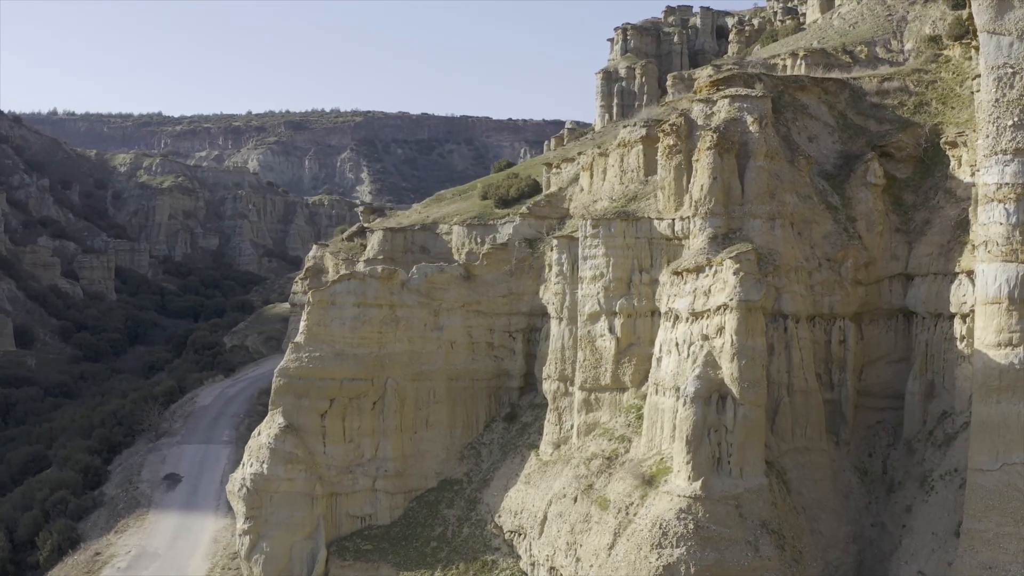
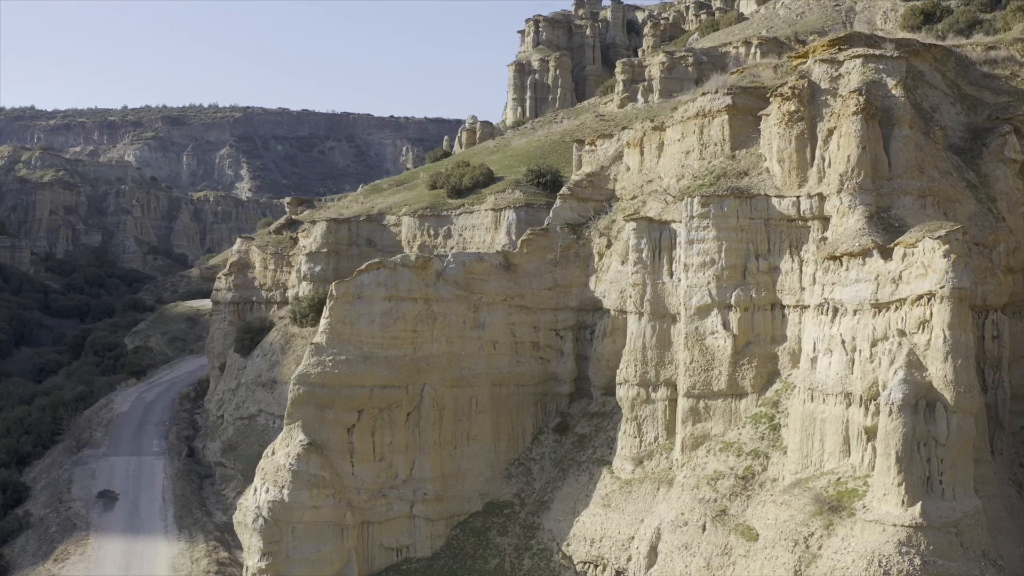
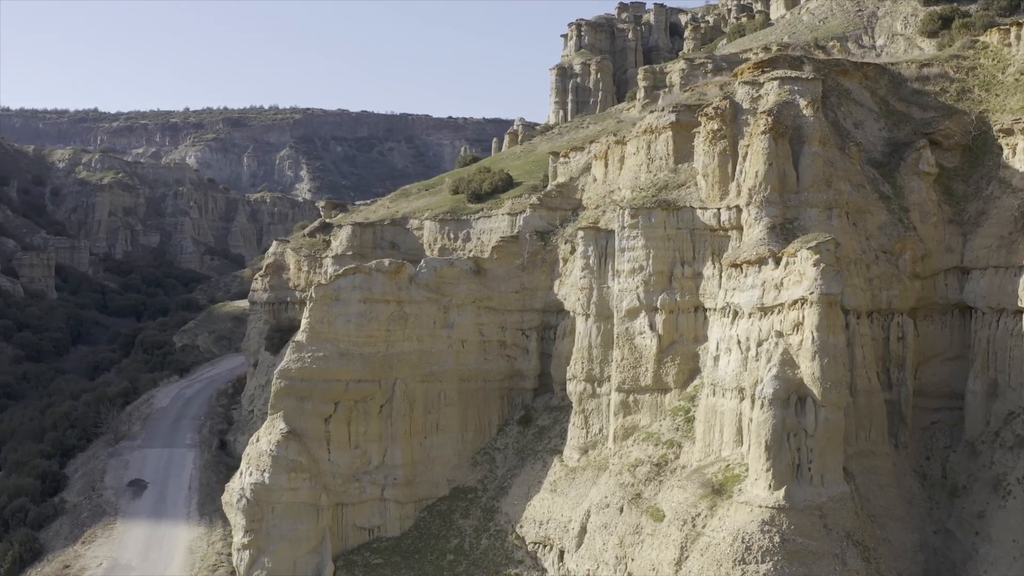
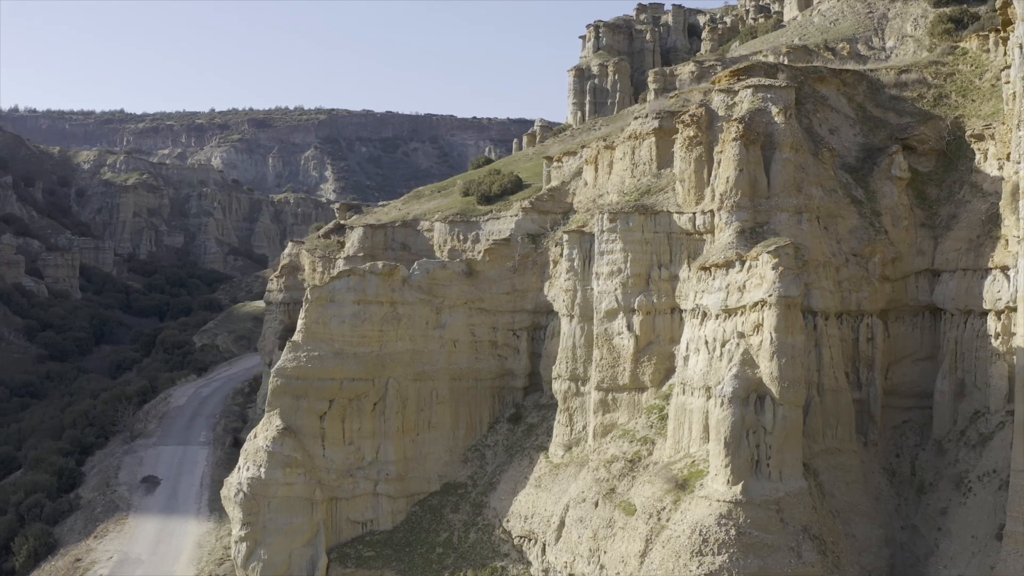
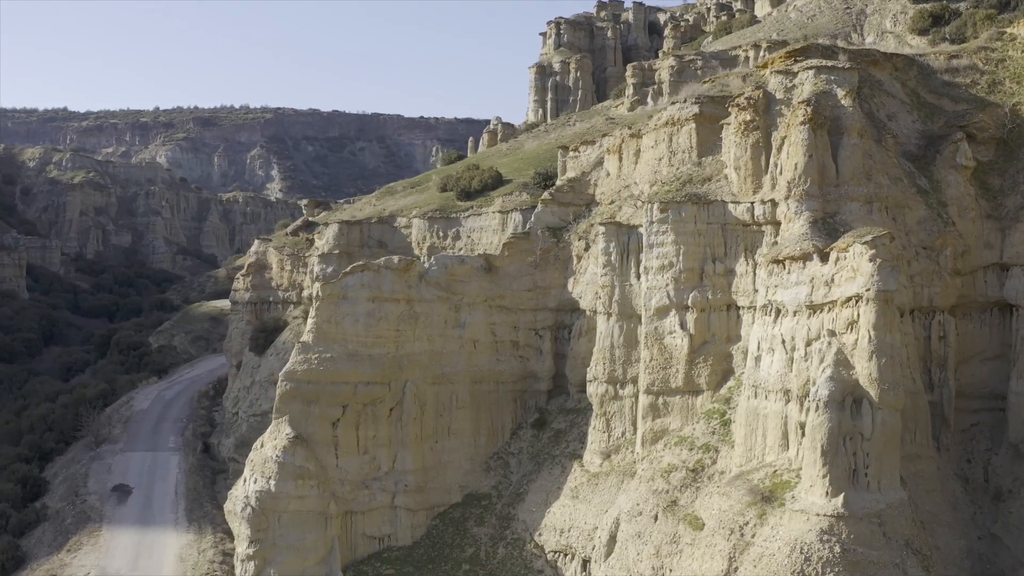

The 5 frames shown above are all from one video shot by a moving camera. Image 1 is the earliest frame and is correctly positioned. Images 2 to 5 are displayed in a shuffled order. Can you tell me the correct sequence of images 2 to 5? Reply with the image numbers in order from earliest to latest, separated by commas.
4, 3, 5, 2
